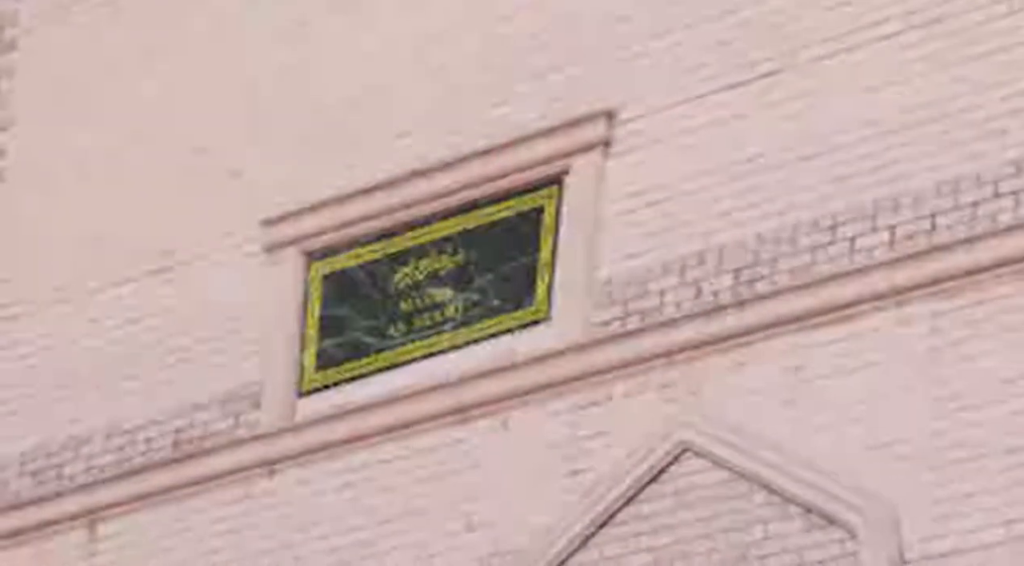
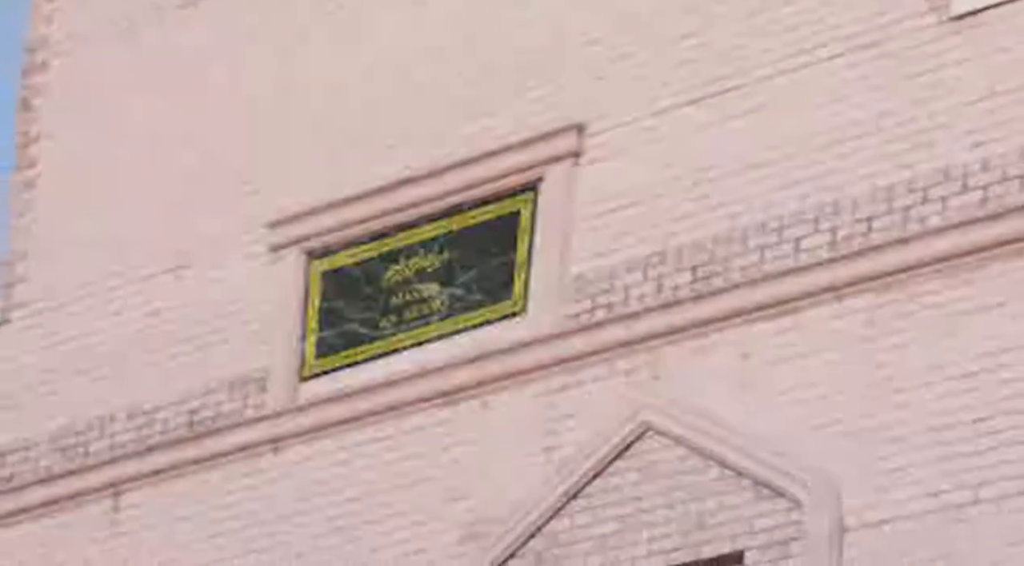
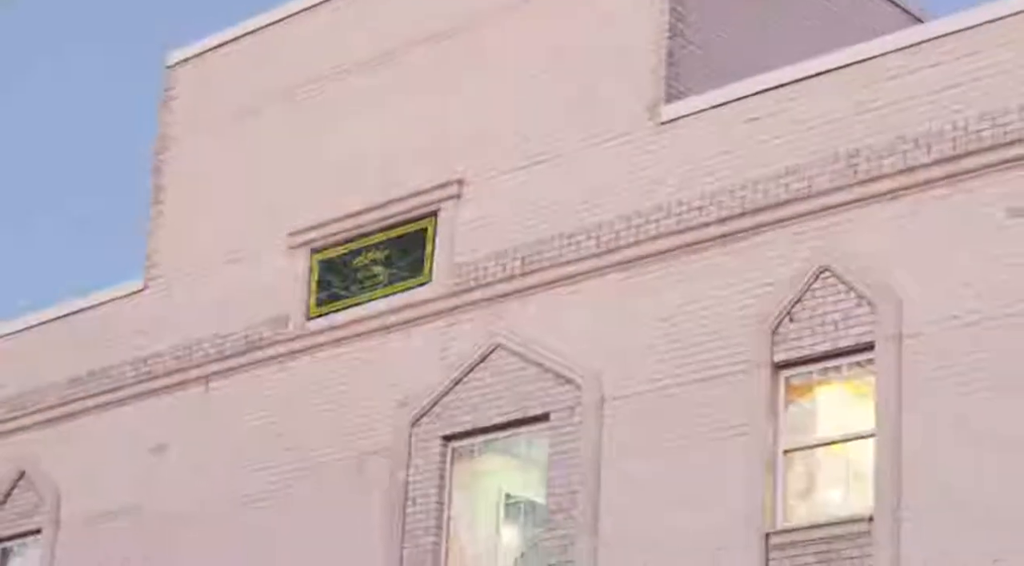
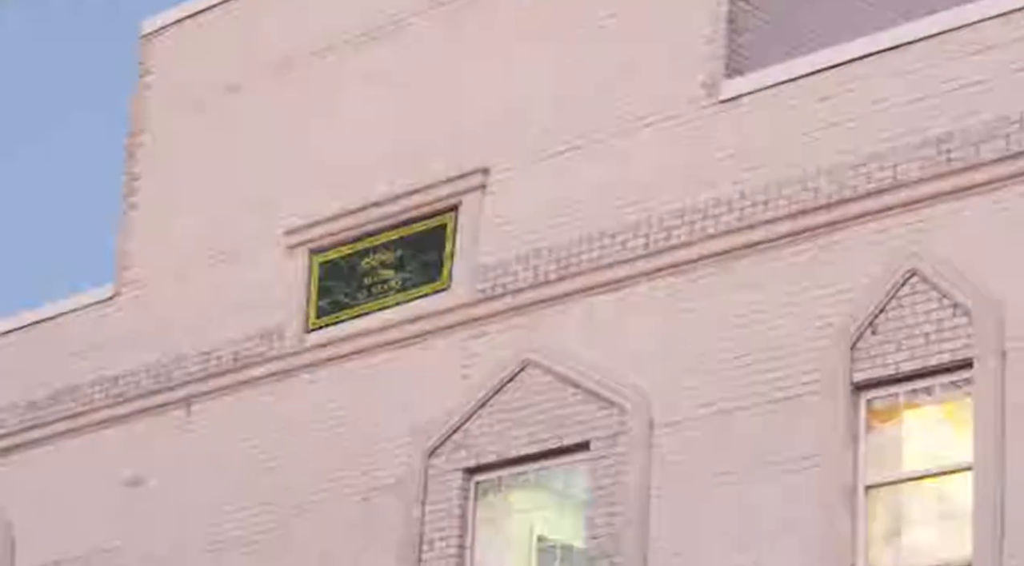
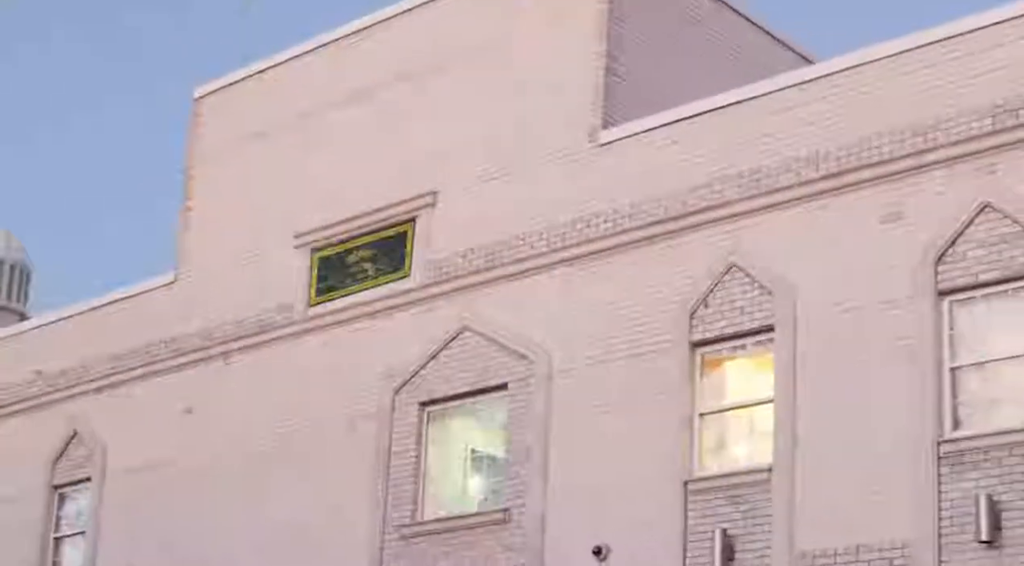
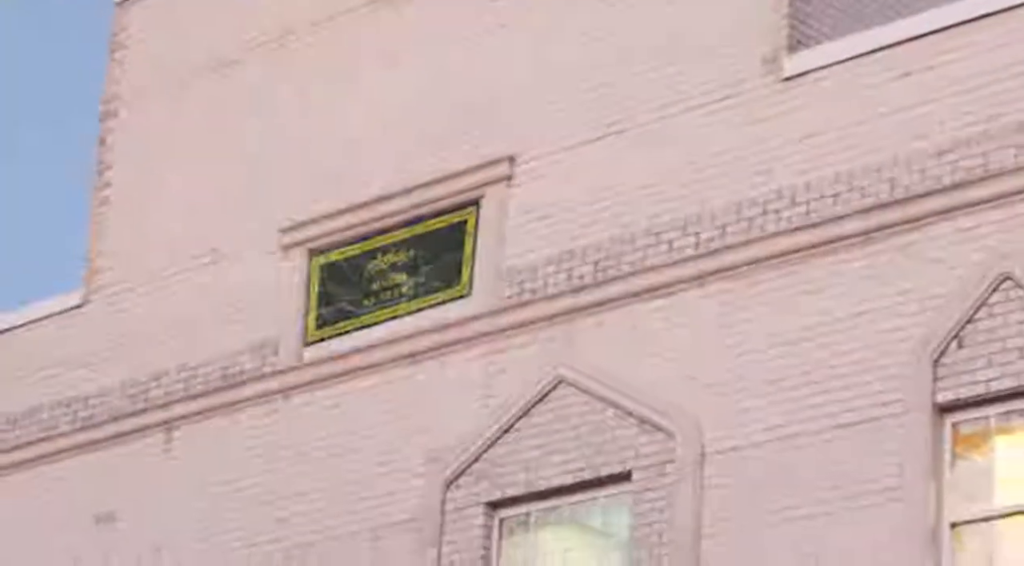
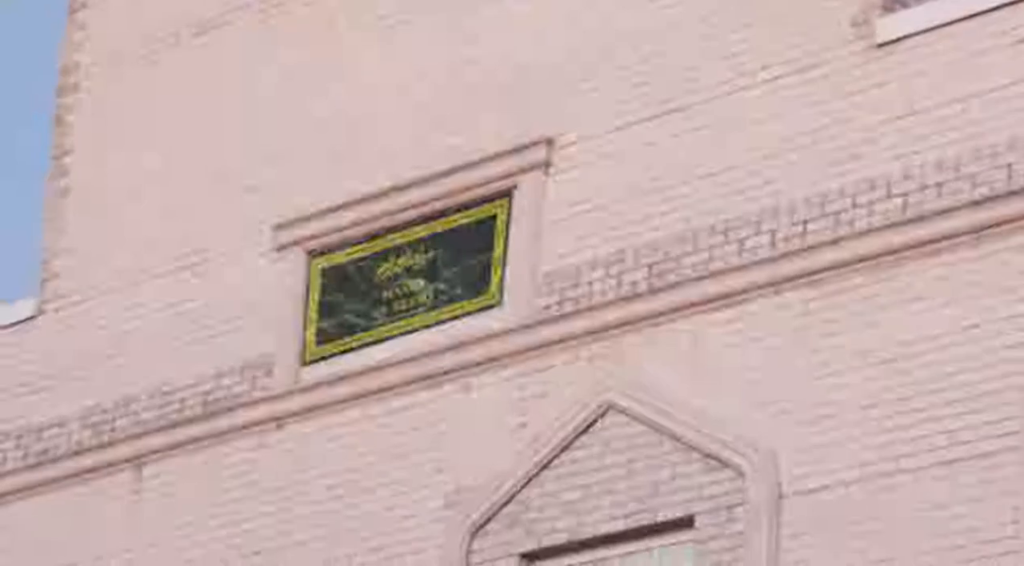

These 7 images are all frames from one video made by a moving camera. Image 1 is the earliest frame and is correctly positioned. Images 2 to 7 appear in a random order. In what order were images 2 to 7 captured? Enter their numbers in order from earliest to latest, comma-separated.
2, 7, 6, 4, 3, 5
